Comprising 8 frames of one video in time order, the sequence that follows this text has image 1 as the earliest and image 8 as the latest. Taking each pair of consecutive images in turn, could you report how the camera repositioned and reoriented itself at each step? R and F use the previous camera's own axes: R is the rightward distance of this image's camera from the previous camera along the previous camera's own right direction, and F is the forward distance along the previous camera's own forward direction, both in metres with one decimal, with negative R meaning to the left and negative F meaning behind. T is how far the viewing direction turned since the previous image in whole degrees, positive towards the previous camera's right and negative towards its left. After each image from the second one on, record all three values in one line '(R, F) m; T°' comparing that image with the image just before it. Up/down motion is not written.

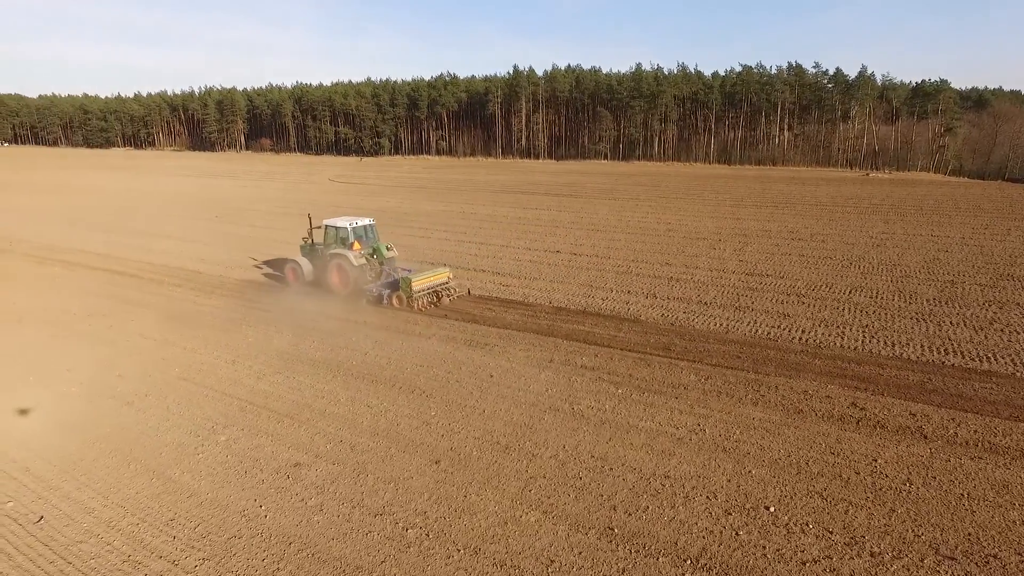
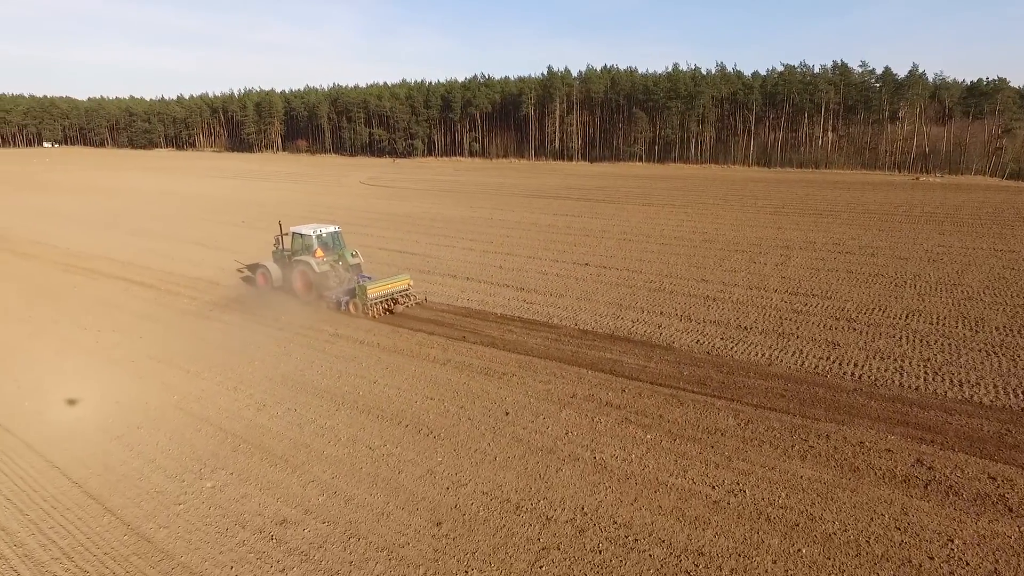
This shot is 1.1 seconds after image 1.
(+0.2, +0.9) m; -3°
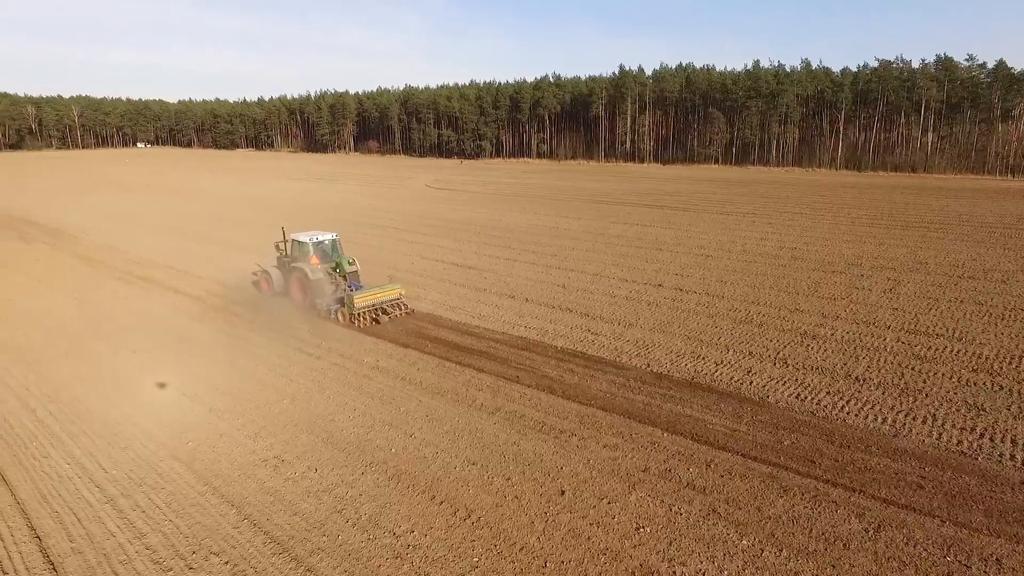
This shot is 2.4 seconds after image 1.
(0.0, +1.7) m; -6°
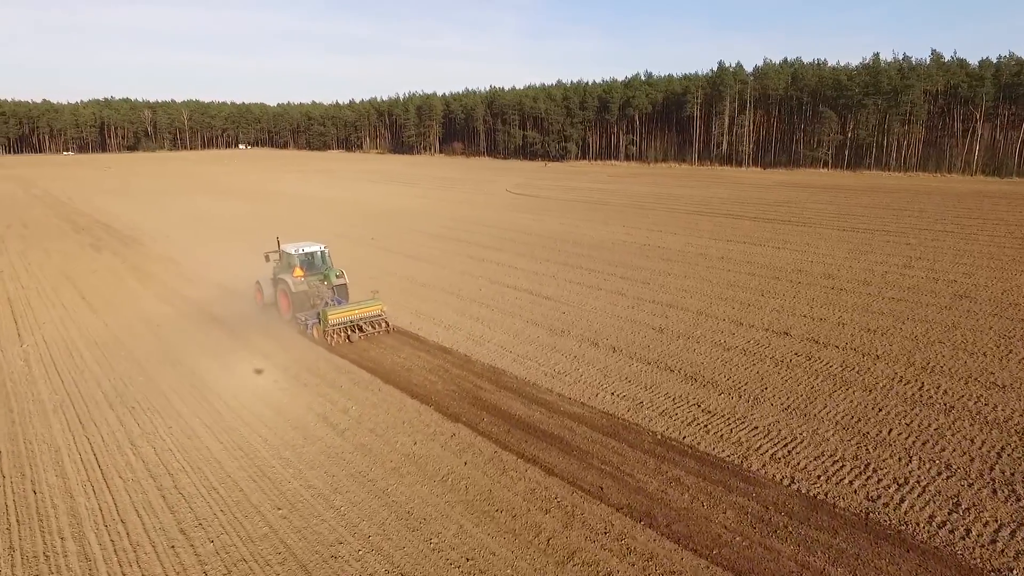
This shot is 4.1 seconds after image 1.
(-0.1, +3.1) m; -8°
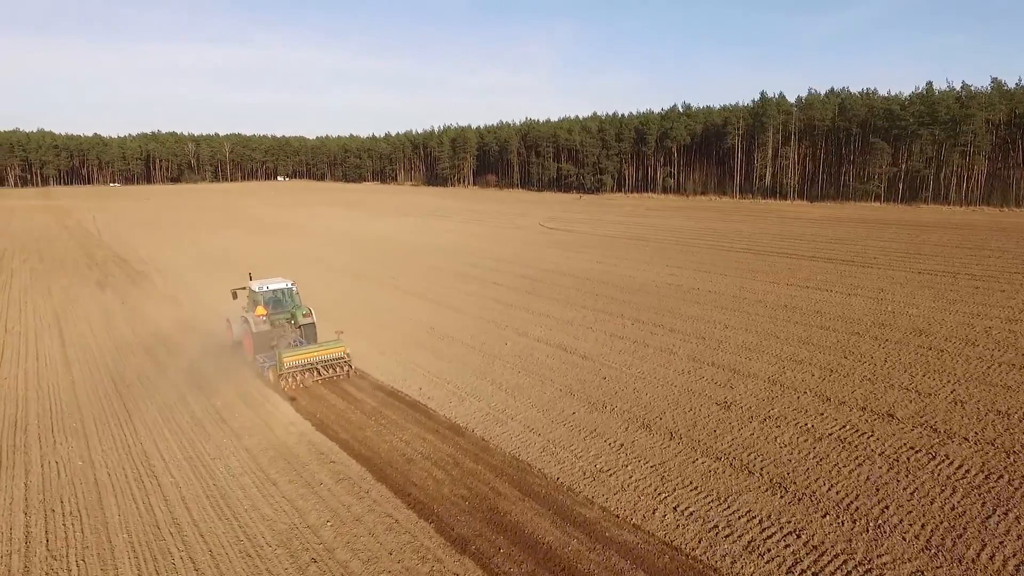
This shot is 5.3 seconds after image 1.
(0.0, +2.5) m; -3°
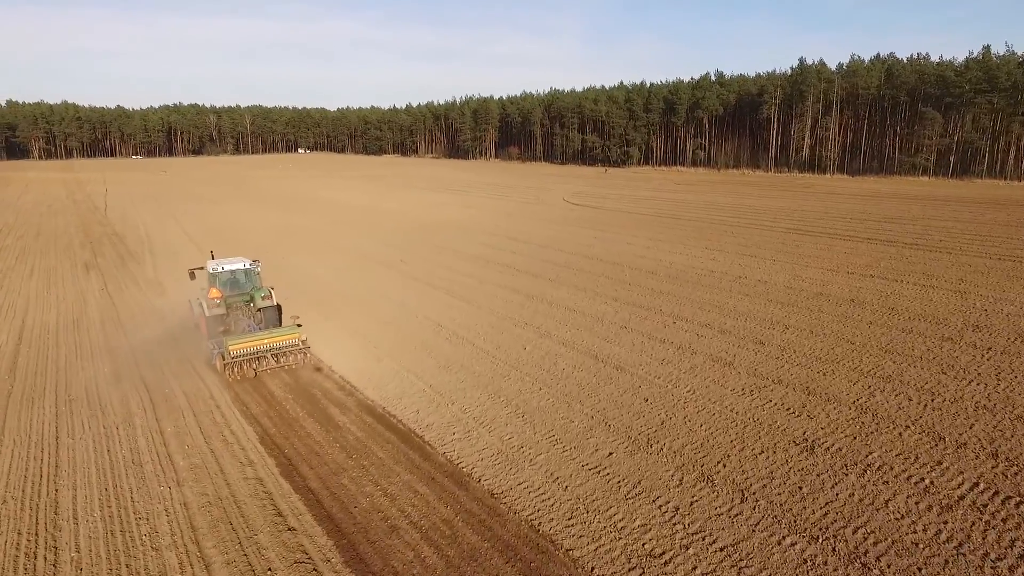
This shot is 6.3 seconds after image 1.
(0.0, +2.6) m; -2°
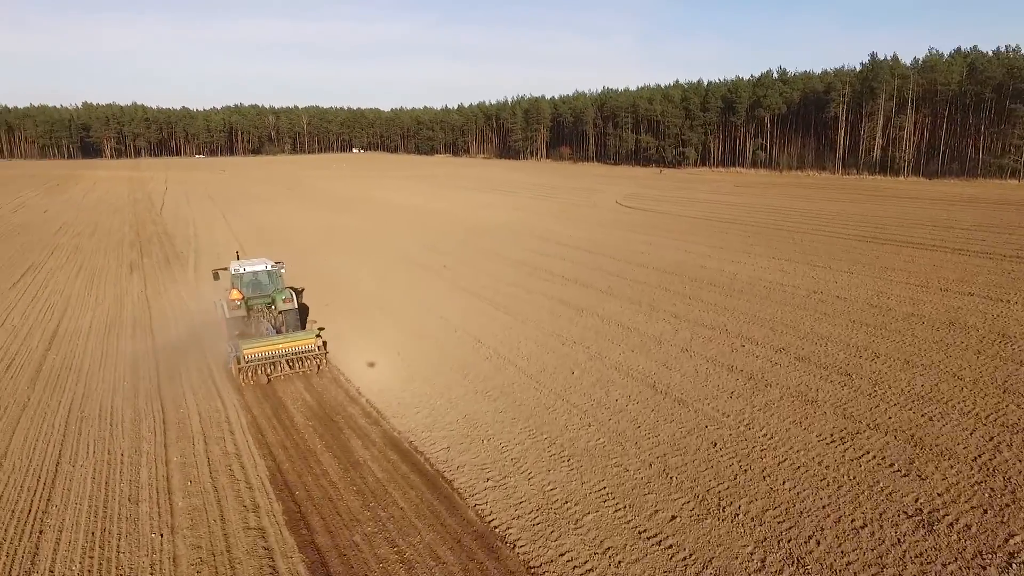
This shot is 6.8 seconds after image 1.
(0.0, +1.4) m; -5°
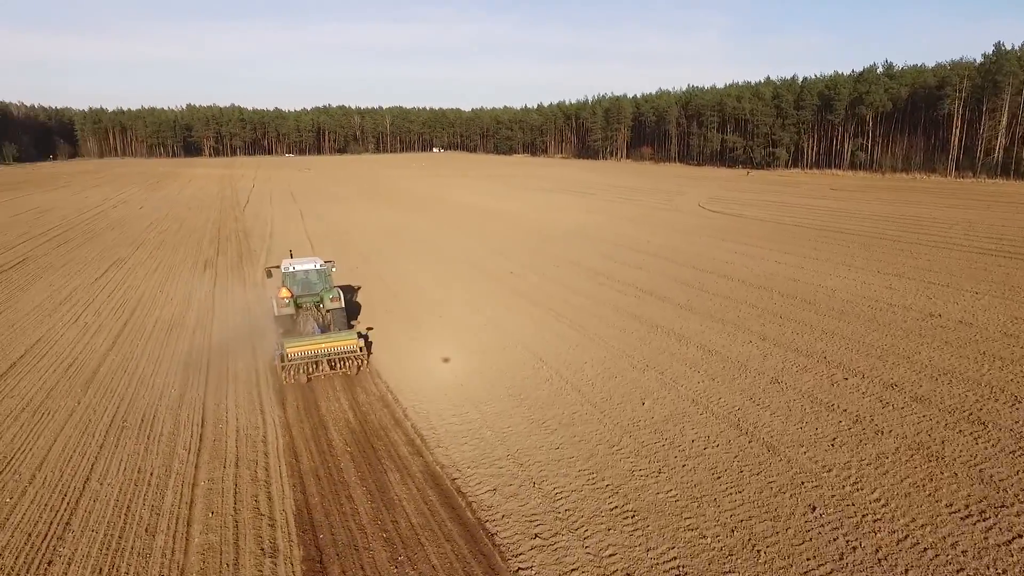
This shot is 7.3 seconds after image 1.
(+0.2, +1.2) m; -7°
